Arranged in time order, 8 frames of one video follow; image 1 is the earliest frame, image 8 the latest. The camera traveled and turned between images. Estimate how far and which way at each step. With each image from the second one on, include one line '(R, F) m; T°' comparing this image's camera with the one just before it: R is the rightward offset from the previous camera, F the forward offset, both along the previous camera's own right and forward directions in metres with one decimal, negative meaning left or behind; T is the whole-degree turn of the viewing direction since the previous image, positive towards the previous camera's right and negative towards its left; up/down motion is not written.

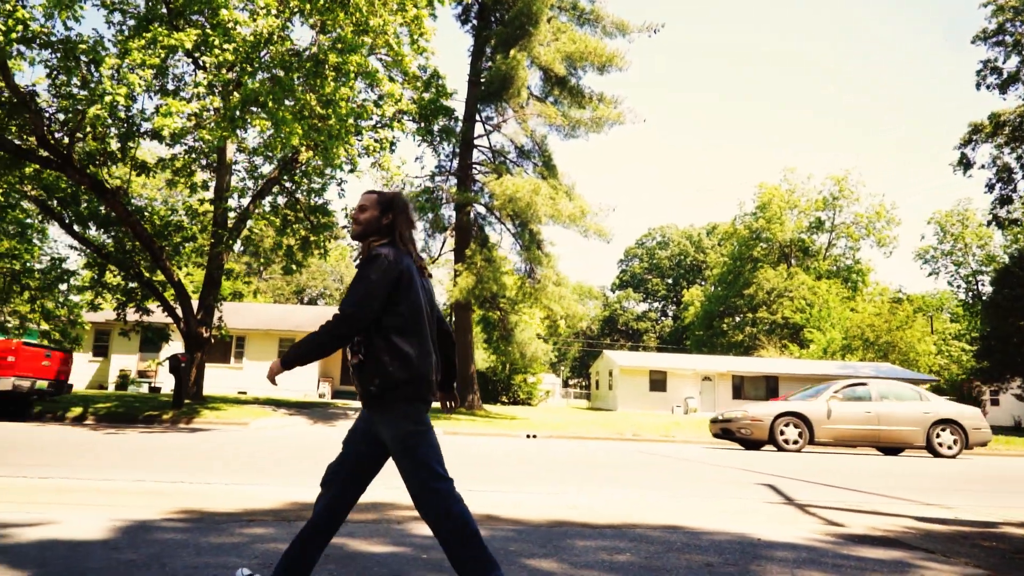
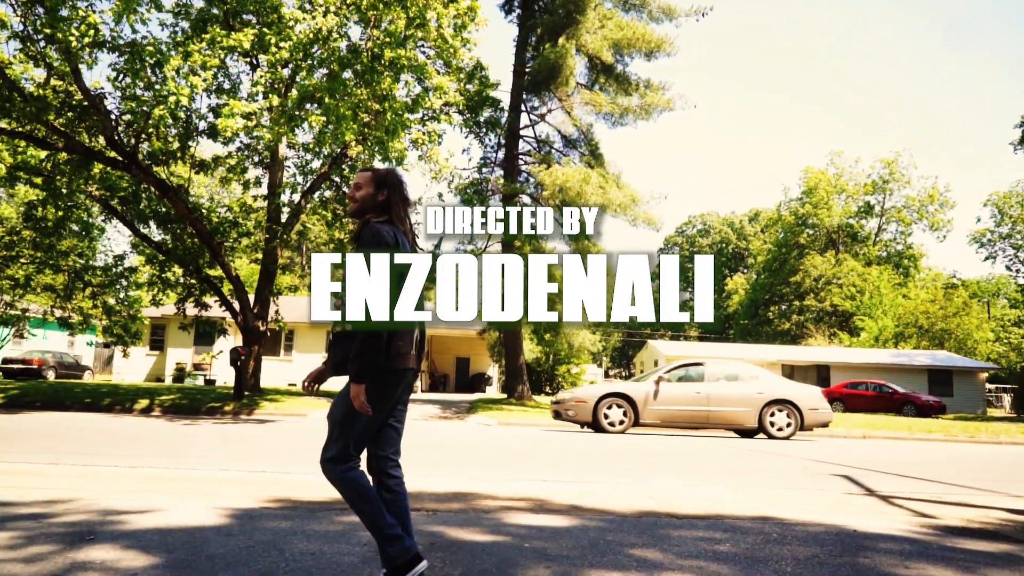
(-0.4, 0.0) m; -3°
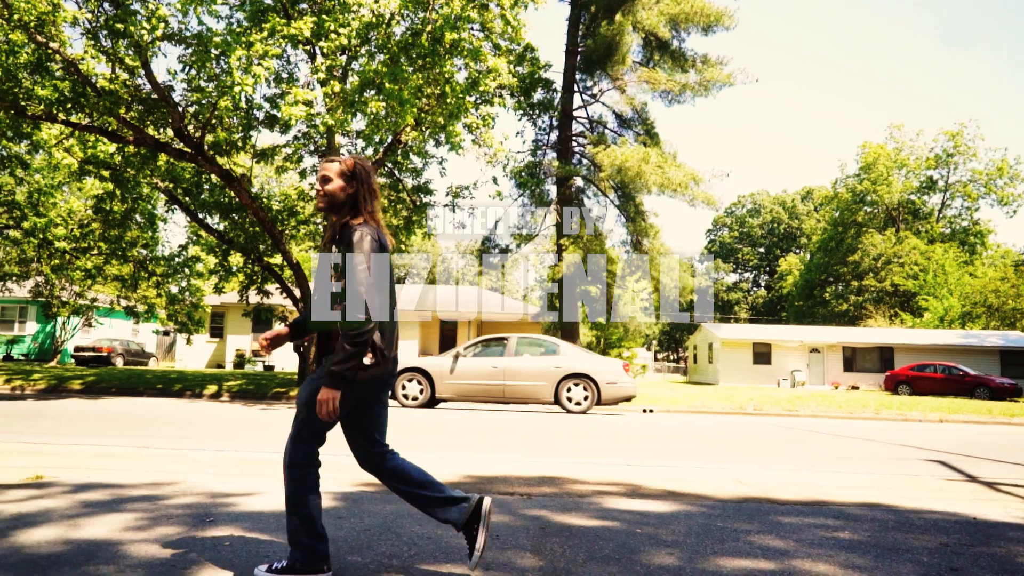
(-0.4, +0.1) m; -3°
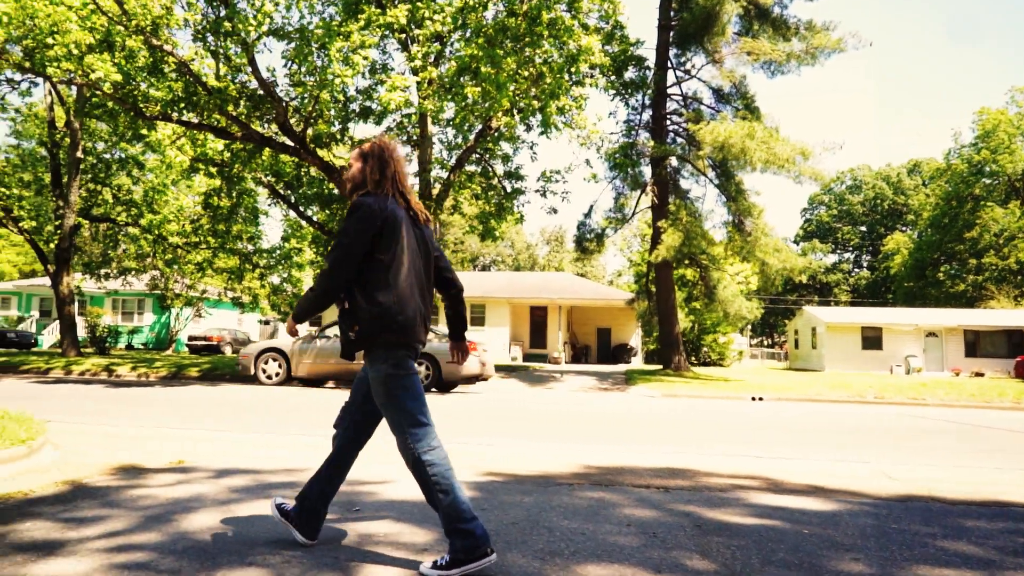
(-0.4, +0.2) m; -7°
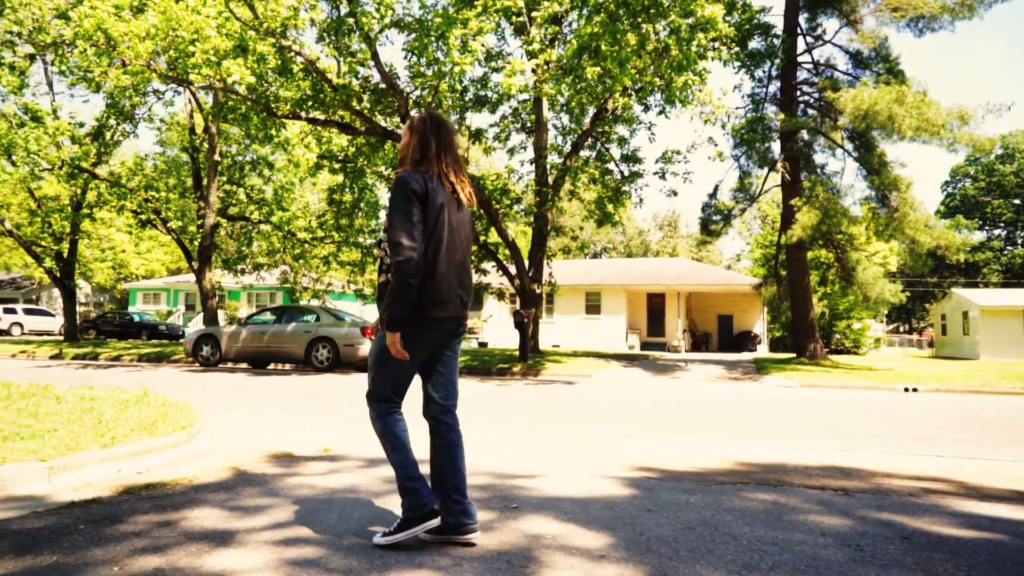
(-0.3, +0.3) m; -9°
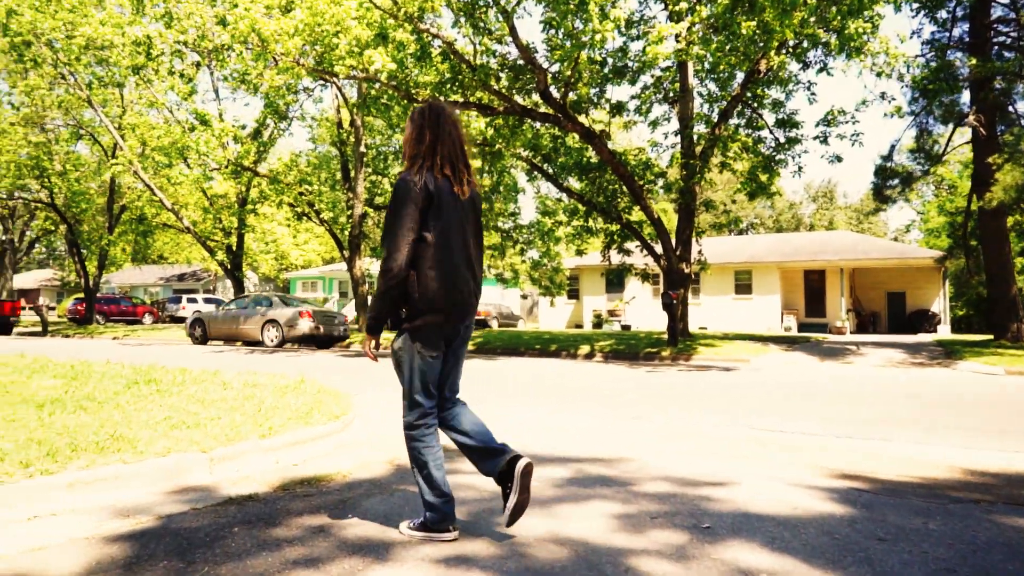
(-0.2, +0.6) m; -11°
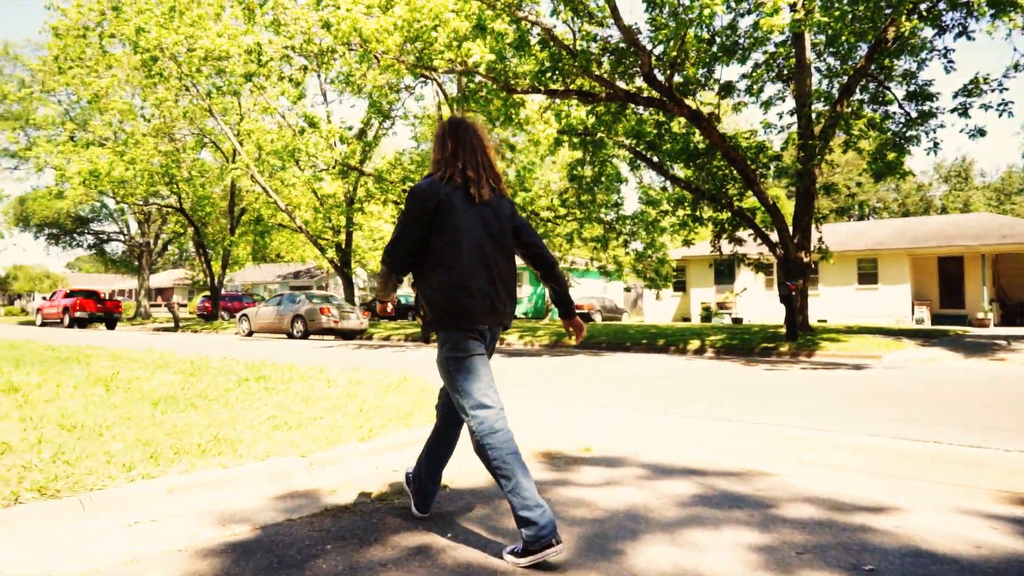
(-0.1, +0.4) m; -8°
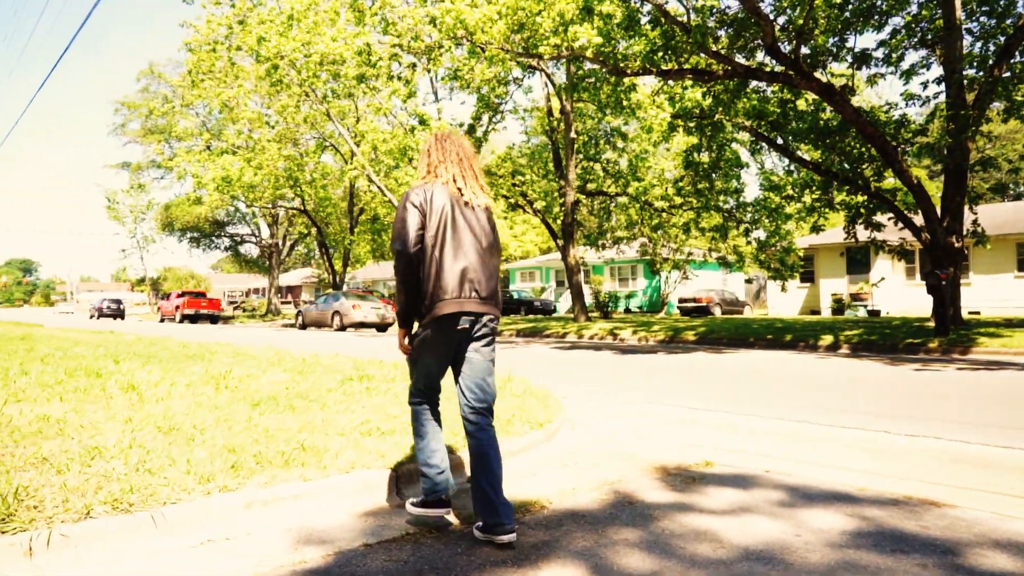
(0.0, +0.5) m; -9°
